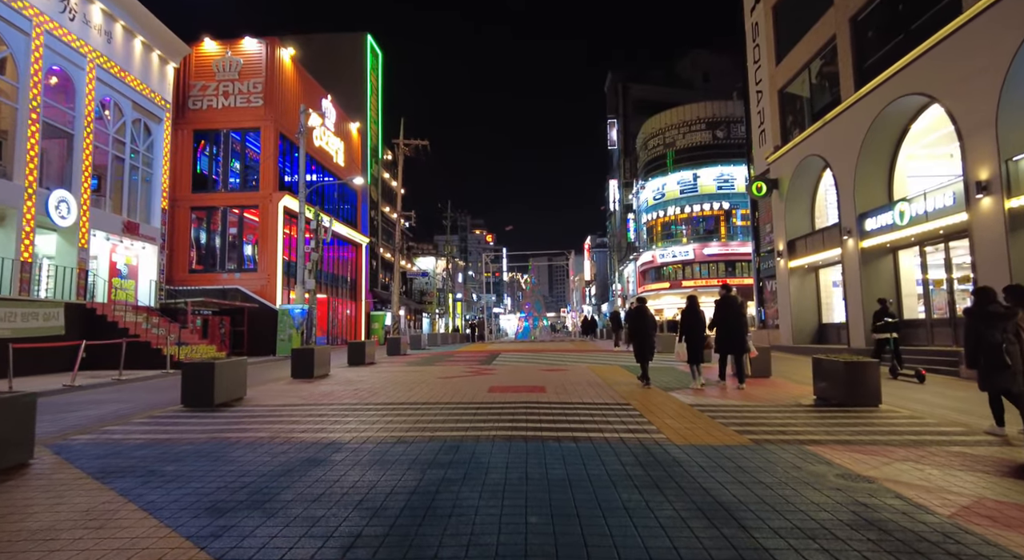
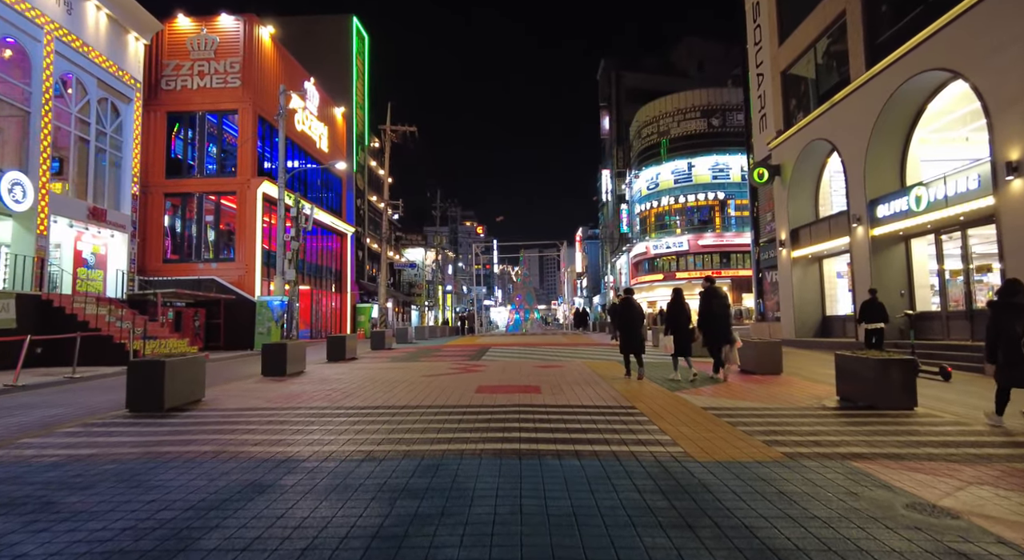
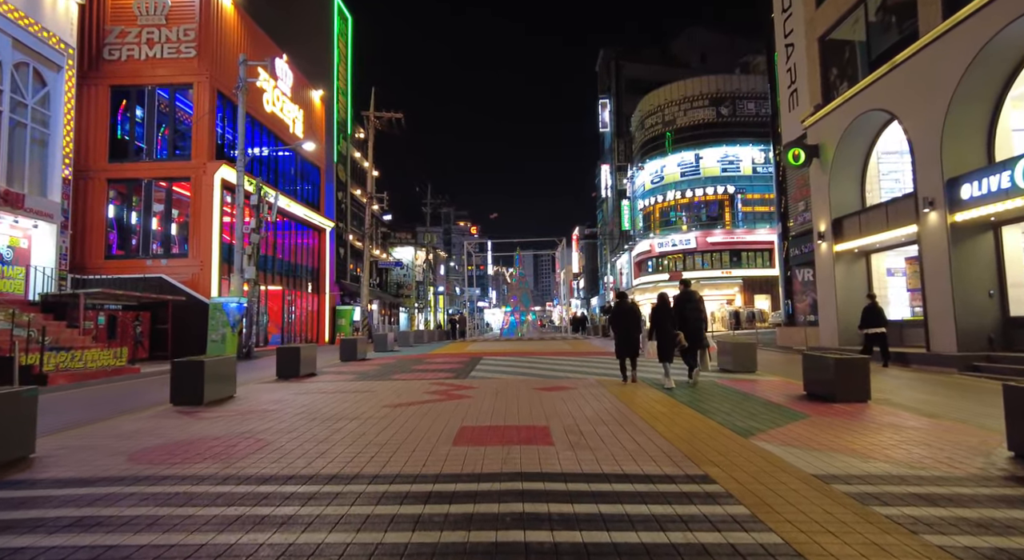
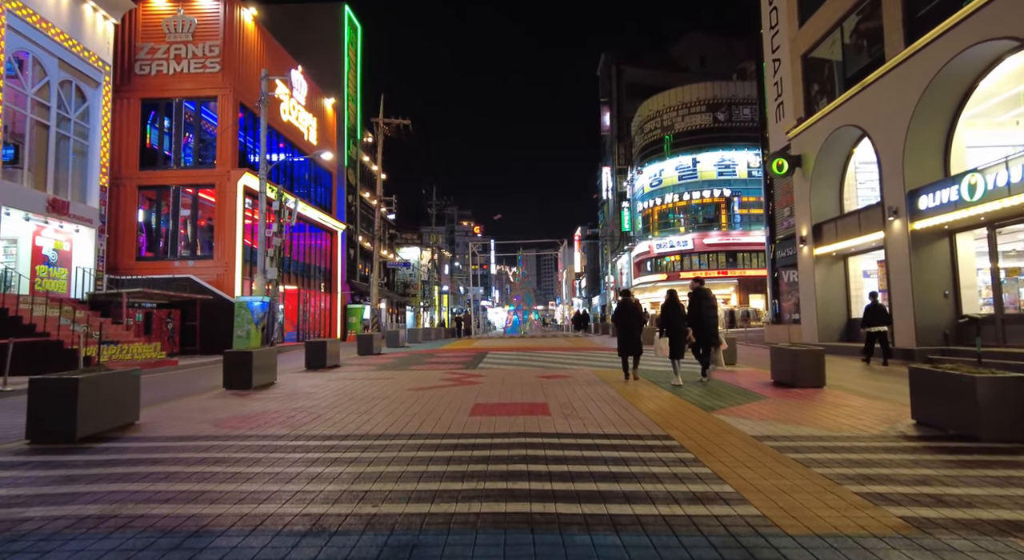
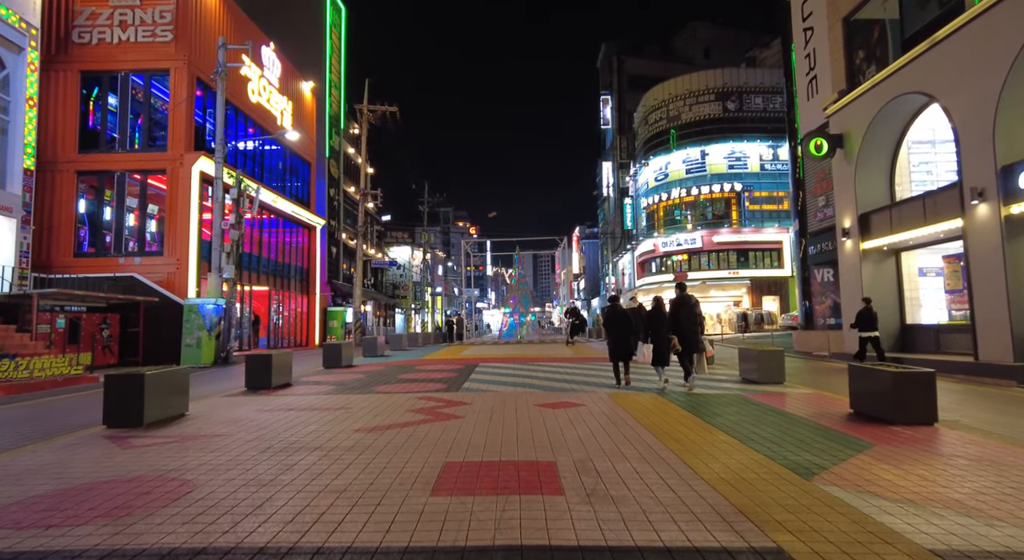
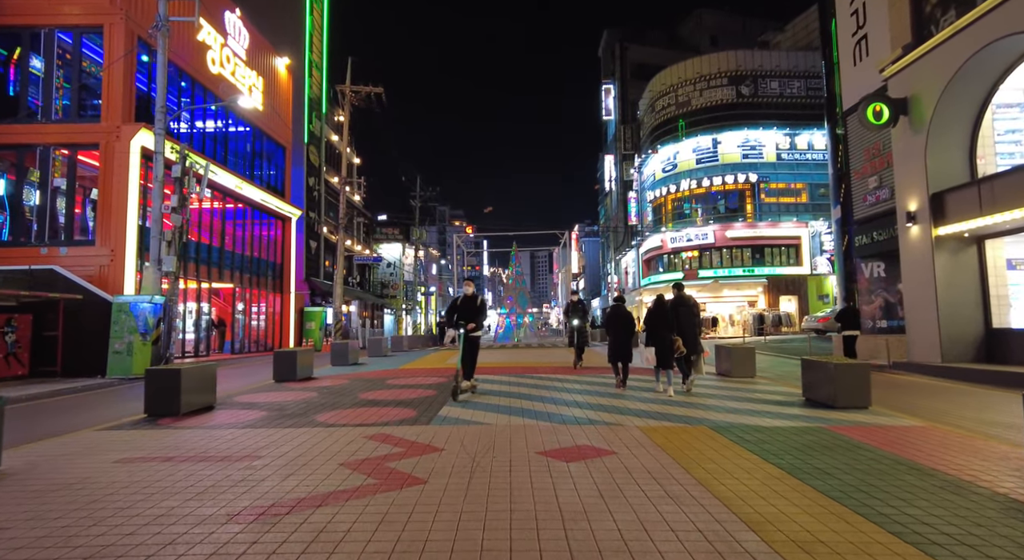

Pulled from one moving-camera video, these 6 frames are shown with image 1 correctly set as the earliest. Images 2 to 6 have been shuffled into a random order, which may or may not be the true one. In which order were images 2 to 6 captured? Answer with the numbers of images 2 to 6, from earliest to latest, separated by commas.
2, 4, 3, 5, 6
